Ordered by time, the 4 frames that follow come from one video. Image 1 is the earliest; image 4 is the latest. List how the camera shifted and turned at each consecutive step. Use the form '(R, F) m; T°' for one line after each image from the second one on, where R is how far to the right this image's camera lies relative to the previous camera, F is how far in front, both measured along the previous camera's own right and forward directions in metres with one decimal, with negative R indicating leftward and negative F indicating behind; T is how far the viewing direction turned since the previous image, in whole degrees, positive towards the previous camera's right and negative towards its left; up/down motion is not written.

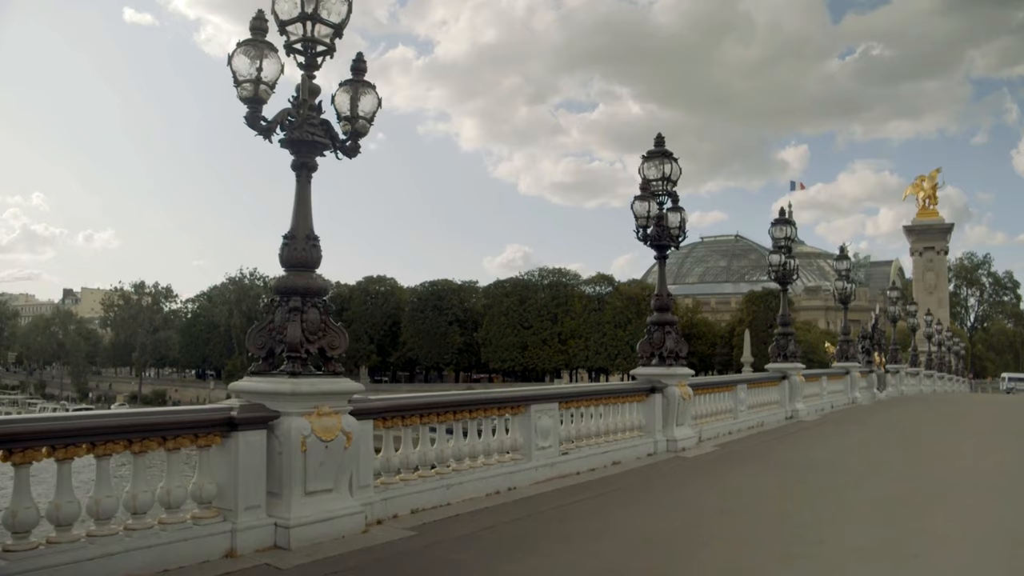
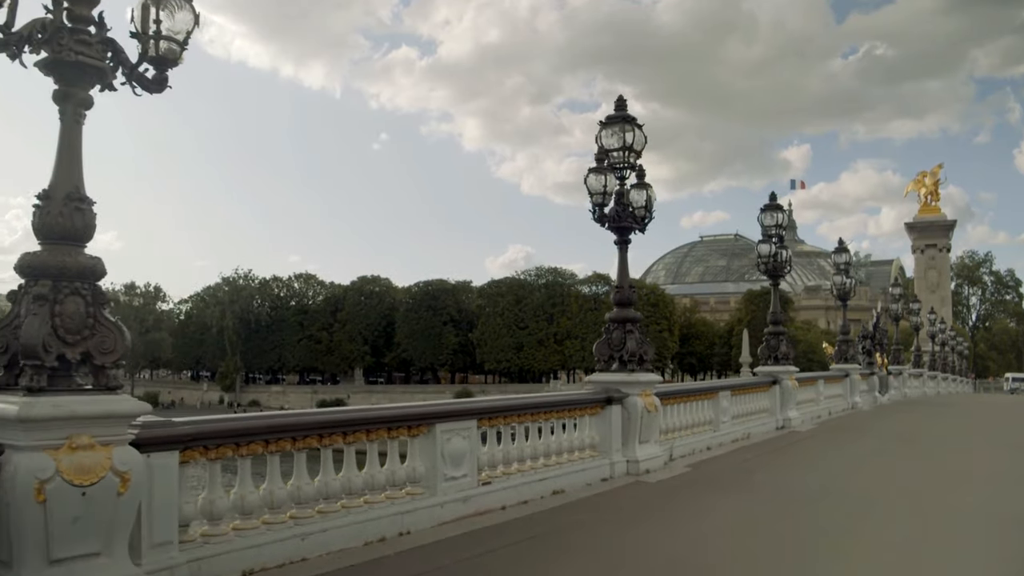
(+0.9, +2.1) m; 0°
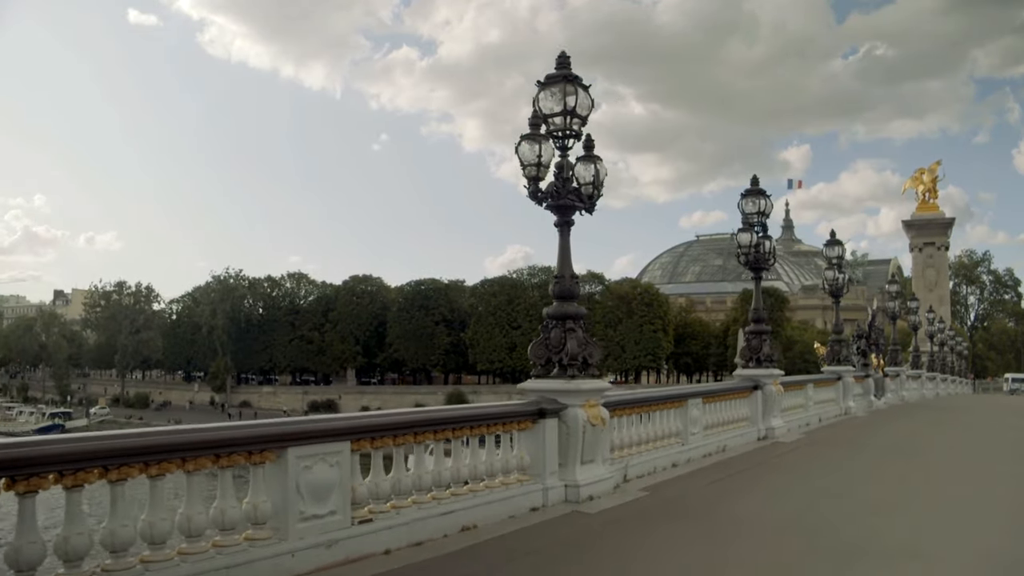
(+0.9, +1.7) m; 0°
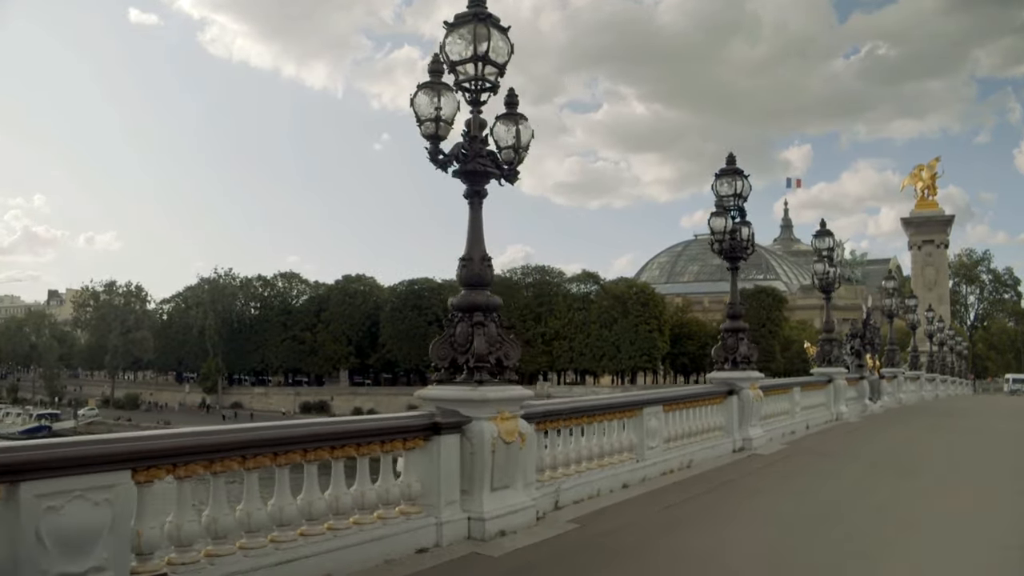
(+0.9, +1.7) m; 0°
